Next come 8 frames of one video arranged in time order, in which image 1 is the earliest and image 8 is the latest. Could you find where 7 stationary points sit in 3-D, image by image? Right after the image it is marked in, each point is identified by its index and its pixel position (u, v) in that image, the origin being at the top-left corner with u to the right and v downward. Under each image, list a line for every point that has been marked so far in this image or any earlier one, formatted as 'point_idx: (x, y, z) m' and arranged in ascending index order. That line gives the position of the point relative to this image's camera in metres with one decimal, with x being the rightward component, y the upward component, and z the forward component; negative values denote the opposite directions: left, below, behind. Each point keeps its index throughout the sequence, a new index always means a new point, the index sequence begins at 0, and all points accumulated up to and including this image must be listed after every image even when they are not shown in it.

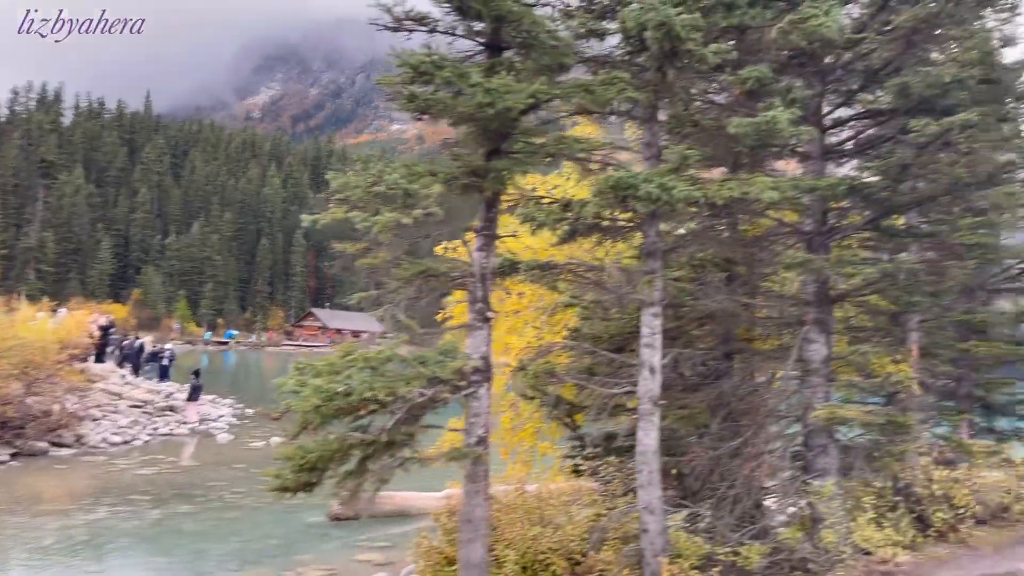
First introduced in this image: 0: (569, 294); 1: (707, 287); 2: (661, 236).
0: (+0.5, -0.1, +7.1) m
1: (+1.8, 0.0, +7.8) m
2: (+1.1, +0.4, +6.0) m
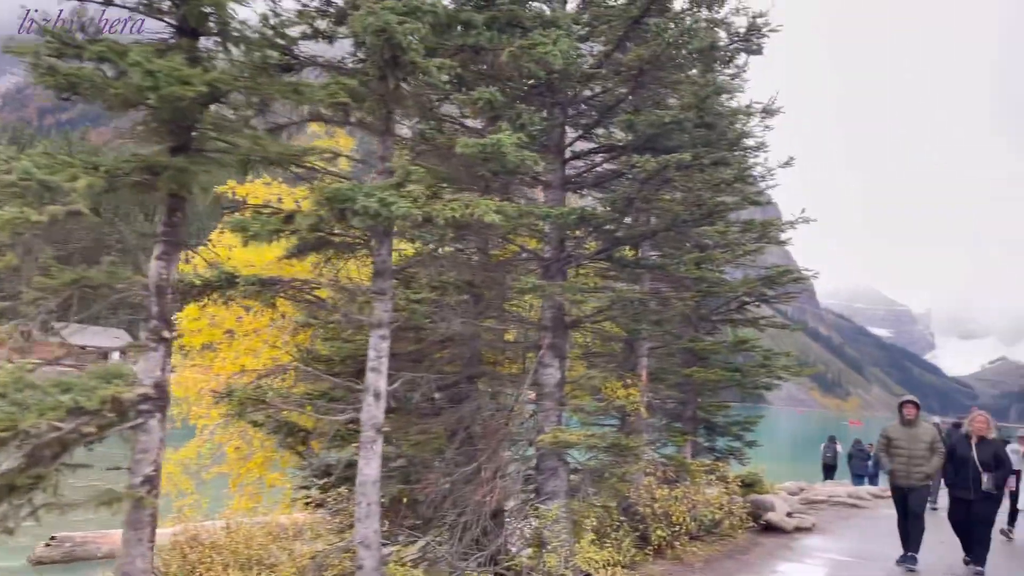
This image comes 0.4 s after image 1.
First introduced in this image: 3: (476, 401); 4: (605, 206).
0: (-1.7, -0.2, +6.7) m
1: (-0.7, -0.2, +7.6) m
2: (-0.8, +0.2, +5.8) m
3: (-0.4, -1.1, +7.8) m
4: (+0.8, +0.7, +7.4) m
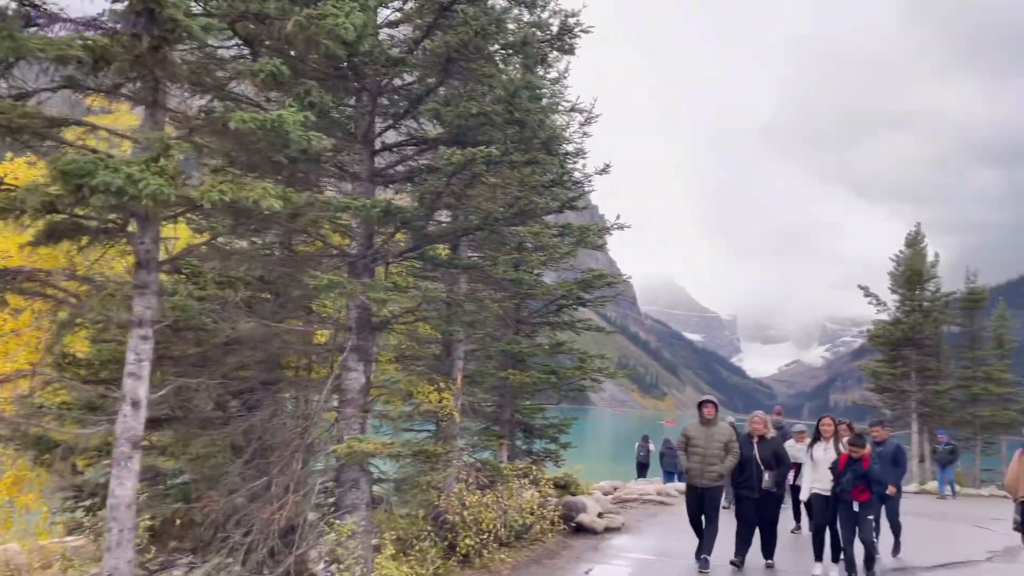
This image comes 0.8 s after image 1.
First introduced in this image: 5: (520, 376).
0: (-3.2, -0.2, +5.8) m
1: (-2.4, -0.2, +6.9) m
2: (-2.2, +0.3, +5.1) m
3: (-2.1, -1.1, +7.2) m
4: (-0.9, +0.8, +7.0) m
5: (+0.1, -1.2, +11.4) m
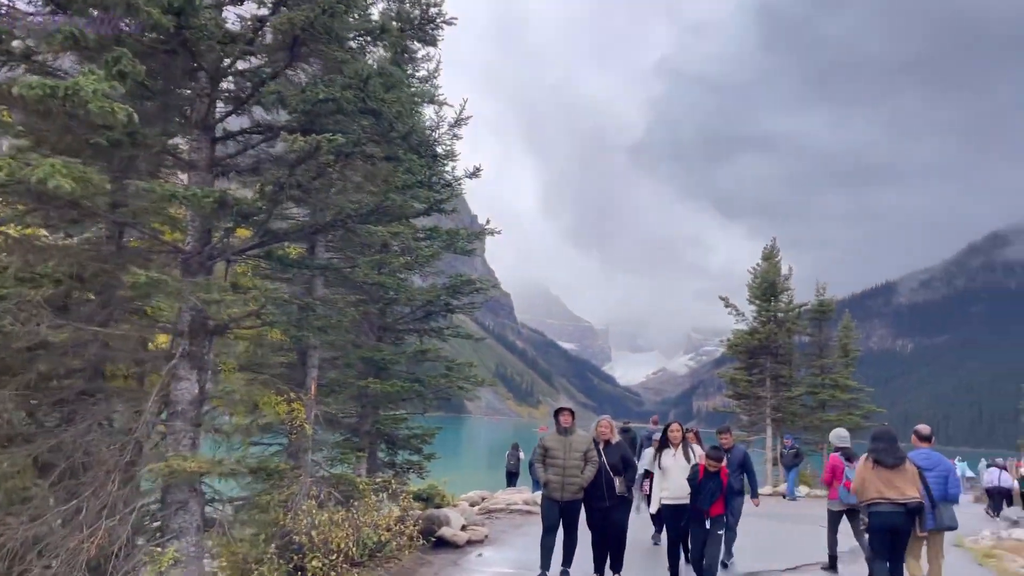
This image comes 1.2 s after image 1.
0: (-4.2, -0.1, +4.9) m
1: (-3.5, -0.1, +6.1) m
2: (-3.1, +0.3, +4.3) m
3: (-3.3, -1.1, +6.4) m
4: (-2.0, +0.7, +6.4) m
5: (-1.7, -1.3, +10.8) m
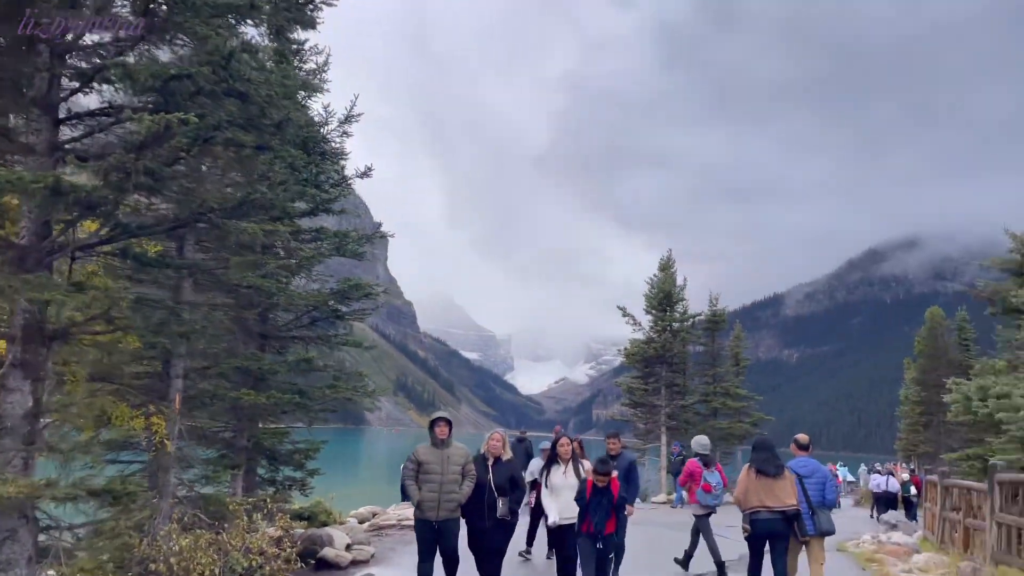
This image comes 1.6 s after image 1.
0: (-4.8, -0.1, +3.9) m
1: (-4.3, -0.1, +5.2) m
2: (-3.7, +0.3, +3.5) m
3: (-4.2, -1.0, +5.5) m
4: (-2.9, +0.8, +5.7) m
5: (-3.1, -1.3, +10.1) m
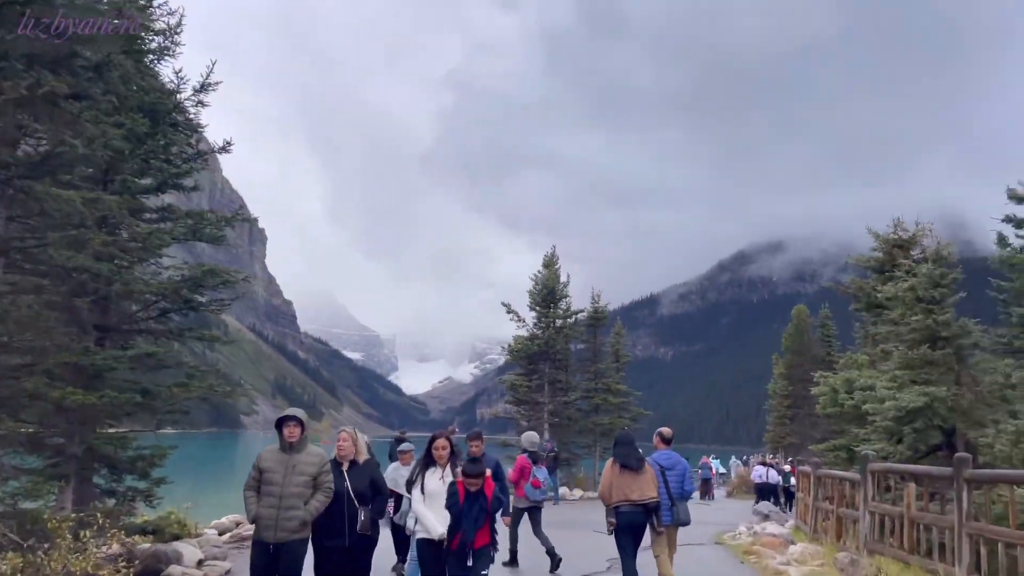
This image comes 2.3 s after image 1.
0: (-5.3, +0.1, +2.4) m
1: (-5.1, 0.0, +3.8) m
2: (-4.1, +0.5, +2.2) m
3: (-4.9, -0.9, +4.1) m
4: (-3.7, +0.9, +4.5) m
5: (-4.6, -1.2, +8.8) m
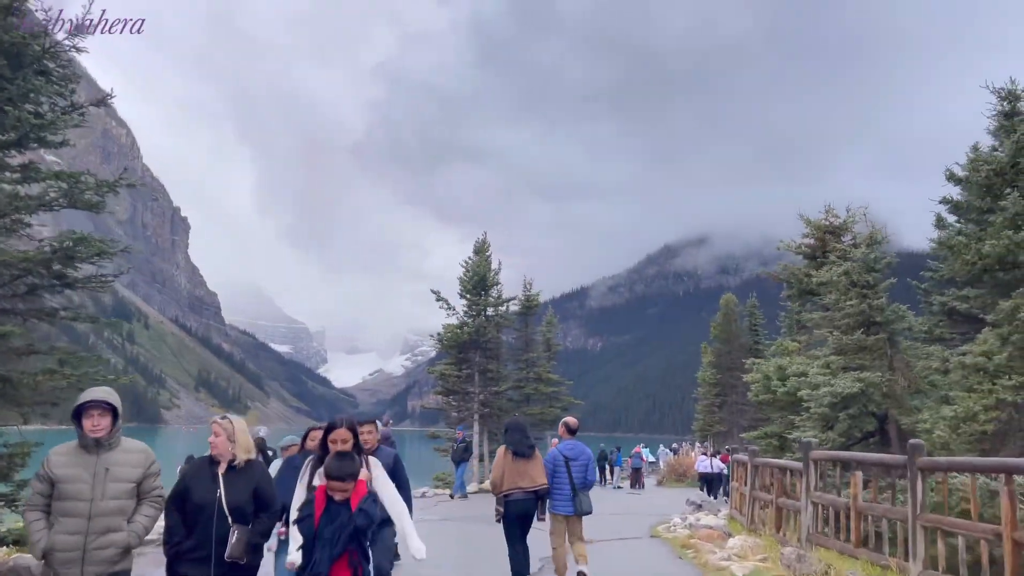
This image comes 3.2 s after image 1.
0: (-5.5, +0.3, +1.0) m
1: (-5.4, +0.3, +2.4) m
2: (-4.3, +0.7, +0.8) m
3: (-5.3, -0.6, +2.7) m
4: (-4.0, +1.2, +3.2) m
5: (-5.3, -0.9, +7.4) m
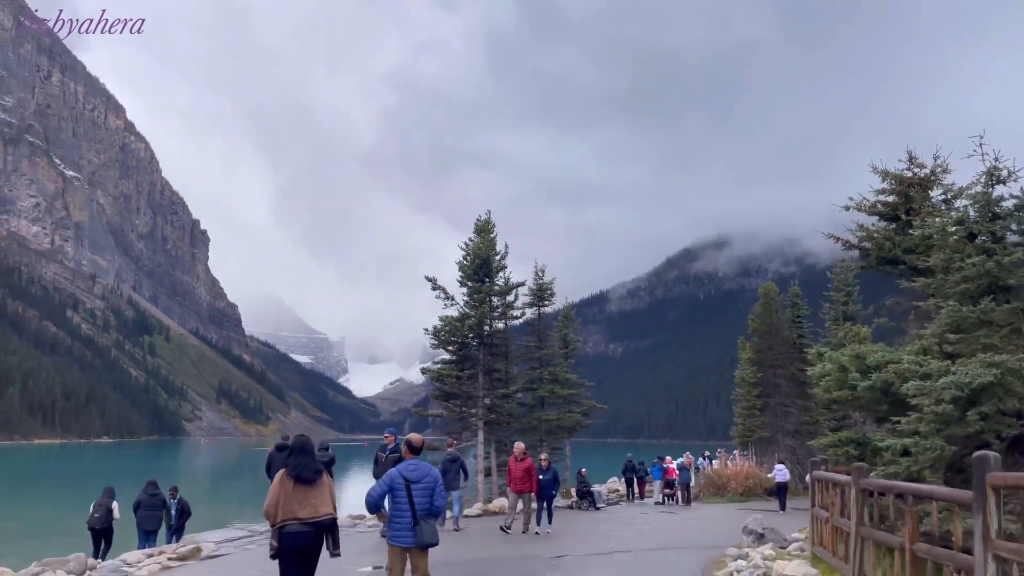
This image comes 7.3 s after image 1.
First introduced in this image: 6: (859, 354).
0: (-6.0, +1.0, -3.5) m
1: (-5.8, +0.9, -2.1) m
2: (-4.7, +1.4, -3.6) m
3: (-5.7, 0.0, -1.8) m
4: (-4.4, +1.8, -1.3) m
5: (-5.6, -0.3, +2.9) m
6: (+7.3, -1.4, +17.2) m
